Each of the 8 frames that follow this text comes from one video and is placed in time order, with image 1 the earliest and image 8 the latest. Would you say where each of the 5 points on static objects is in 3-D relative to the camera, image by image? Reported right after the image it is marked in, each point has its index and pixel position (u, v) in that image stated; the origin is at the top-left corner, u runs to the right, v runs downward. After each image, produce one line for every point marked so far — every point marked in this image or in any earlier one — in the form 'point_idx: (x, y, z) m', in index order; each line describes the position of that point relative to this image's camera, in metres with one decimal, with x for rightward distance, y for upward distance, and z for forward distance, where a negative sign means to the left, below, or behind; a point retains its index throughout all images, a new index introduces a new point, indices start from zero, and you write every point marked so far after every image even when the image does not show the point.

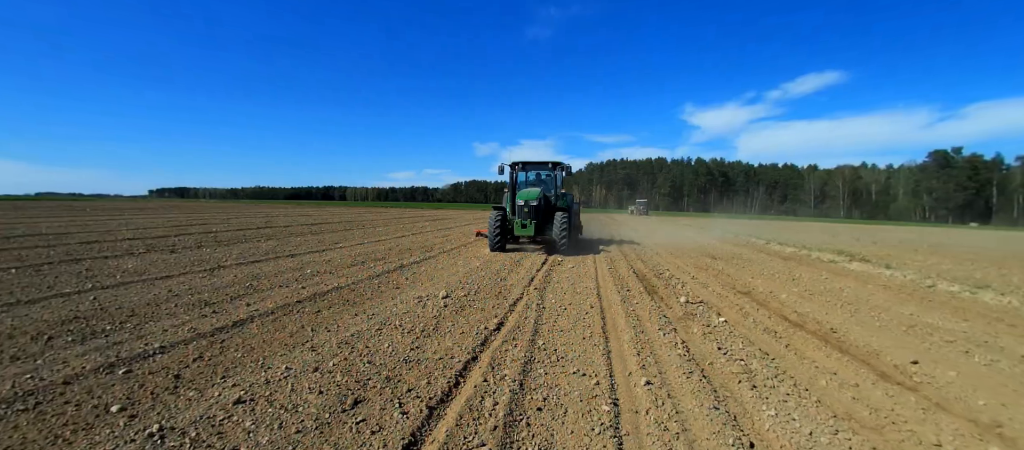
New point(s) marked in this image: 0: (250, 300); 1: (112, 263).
0: (-3.2, -0.9, +5.2) m
1: (-7.6, -0.7, +8.1) m
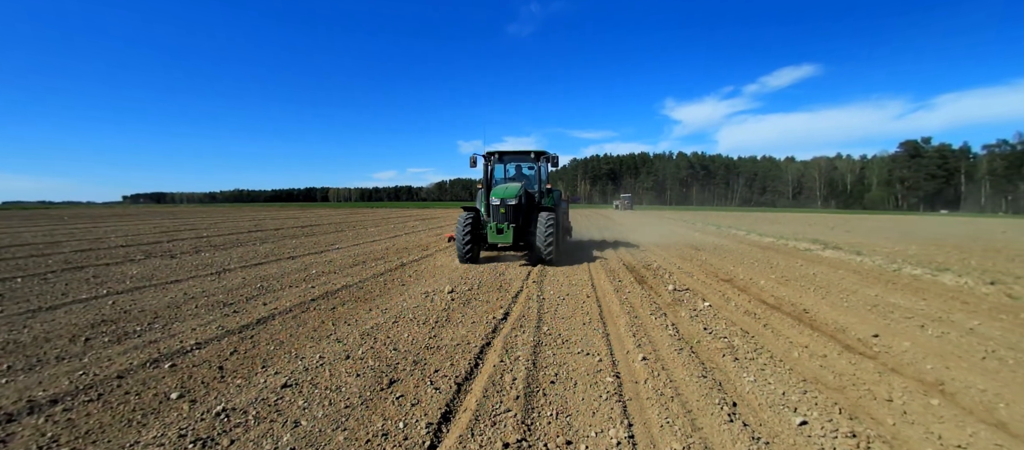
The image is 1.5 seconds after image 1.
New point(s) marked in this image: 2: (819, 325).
0: (-3.2, -1.0, +5.5) m
1: (-7.7, -0.8, +8.2) m
2: (+3.2, -1.0, +4.4) m
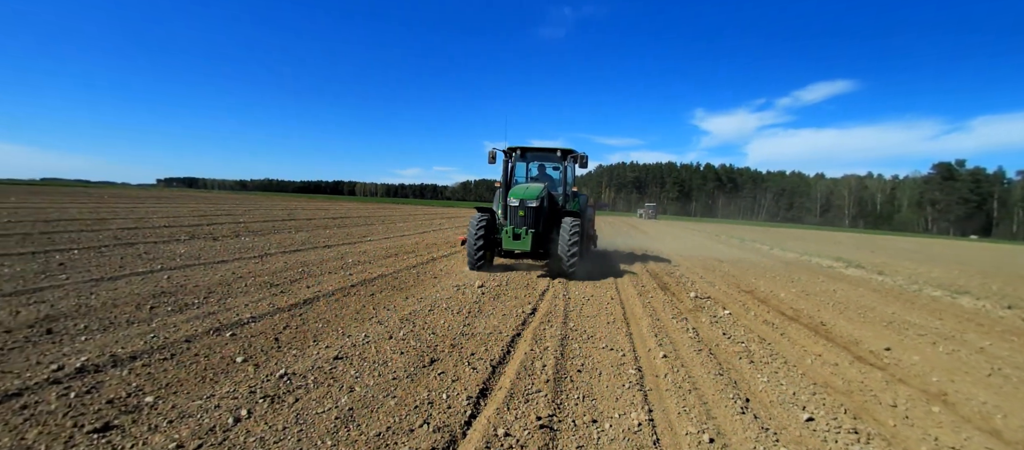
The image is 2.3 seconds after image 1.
0: (-2.9, -0.8, +5.9) m
1: (-7.2, -0.5, +8.8) m
2: (+3.5, -1.2, +4.6) m
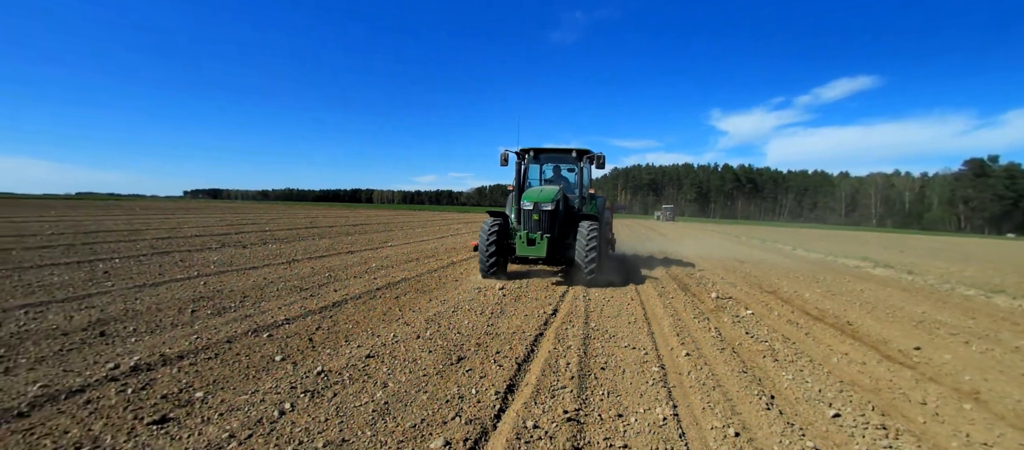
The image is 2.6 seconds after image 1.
0: (-2.6, -0.9, +6.1) m
1: (-6.8, -0.6, +9.2) m
2: (+3.7, -1.2, +4.6) m
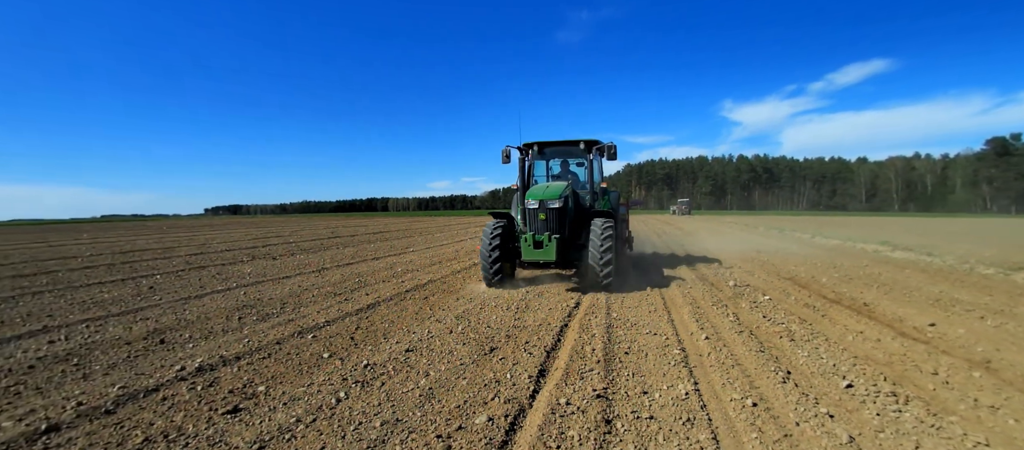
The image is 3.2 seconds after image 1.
0: (-2.2, -1.0, +6.5) m
1: (-6.4, -1.0, +9.7) m
2: (+4.0, -1.0, +4.7) m
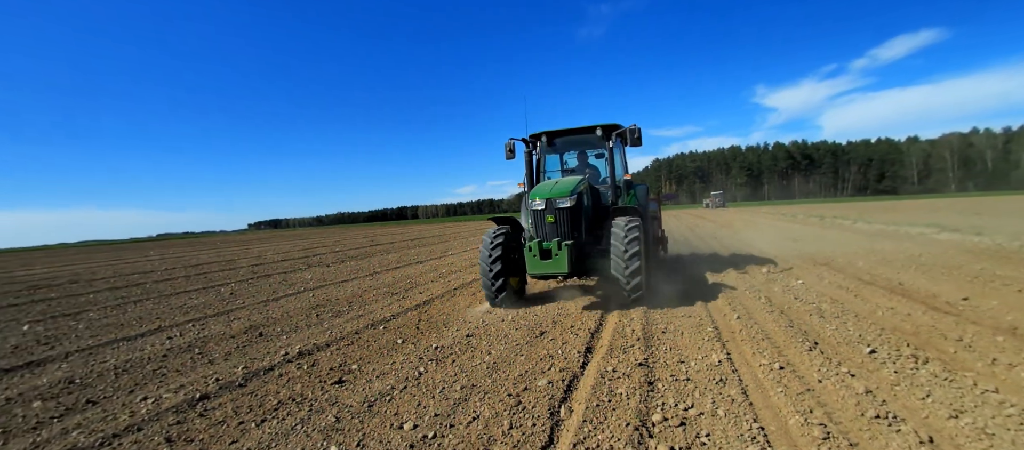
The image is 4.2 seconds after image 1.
0: (-1.5, -1.1, +7.1) m
1: (-5.4, -1.3, +10.6) m
2: (+4.6, -0.8, +4.9) m
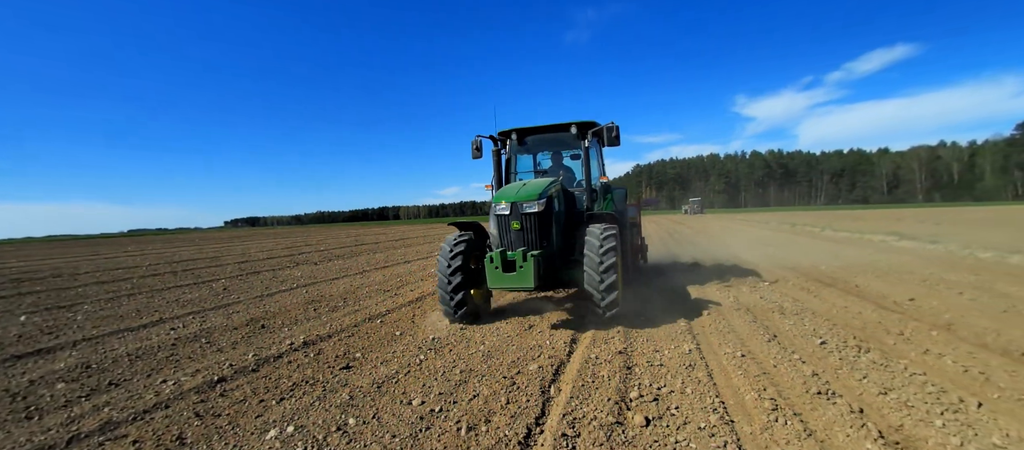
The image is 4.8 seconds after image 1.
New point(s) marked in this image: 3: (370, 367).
0: (-1.7, -1.1, +7.4) m
1: (-5.7, -1.2, +10.7) m
2: (+4.4, -0.9, +5.4) m
3: (-1.2, -1.2, +3.6) m
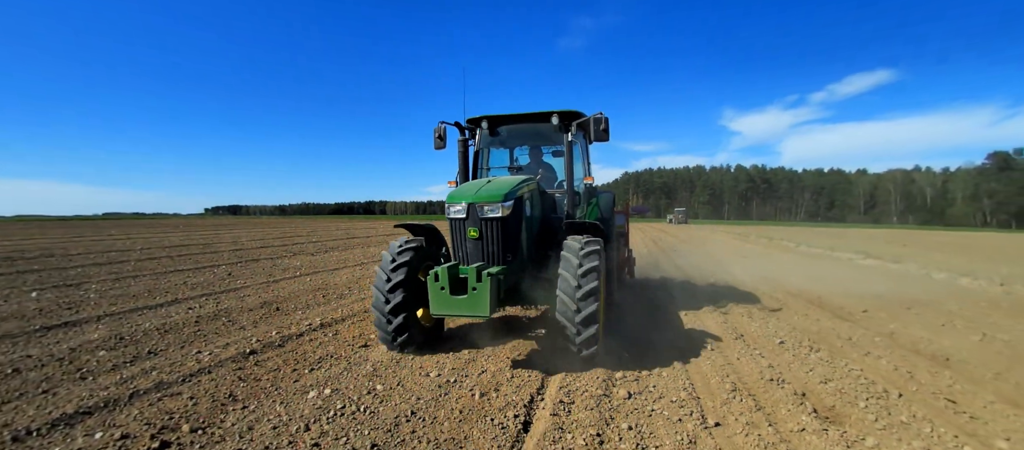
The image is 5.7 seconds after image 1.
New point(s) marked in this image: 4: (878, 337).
0: (-1.8, -1.0, +7.8) m
1: (-5.9, -0.9, +11.0) m
2: (+4.4, -1.1, +6.0) m
3: (-1.2, -1.2, +4.0) m
4: (+3.9, -1.2, +4.5) m
